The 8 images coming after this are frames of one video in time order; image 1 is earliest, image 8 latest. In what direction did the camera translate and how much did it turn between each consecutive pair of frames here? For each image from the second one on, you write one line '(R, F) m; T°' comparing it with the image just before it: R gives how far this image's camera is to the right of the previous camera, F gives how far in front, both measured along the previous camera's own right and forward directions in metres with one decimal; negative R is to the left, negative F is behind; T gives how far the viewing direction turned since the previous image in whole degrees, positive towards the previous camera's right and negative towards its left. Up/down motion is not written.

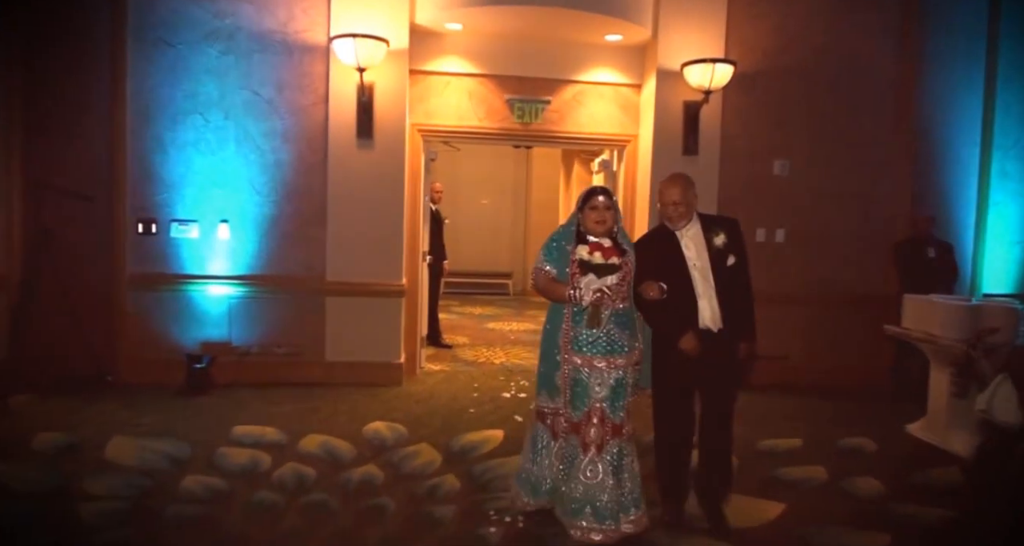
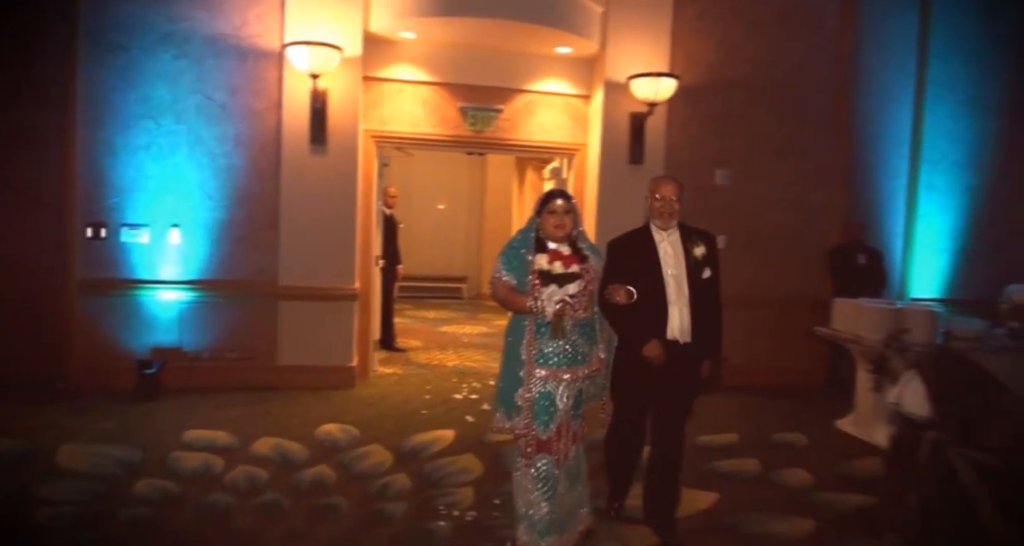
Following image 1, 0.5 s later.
(+0.1, -0.1) m; +4°
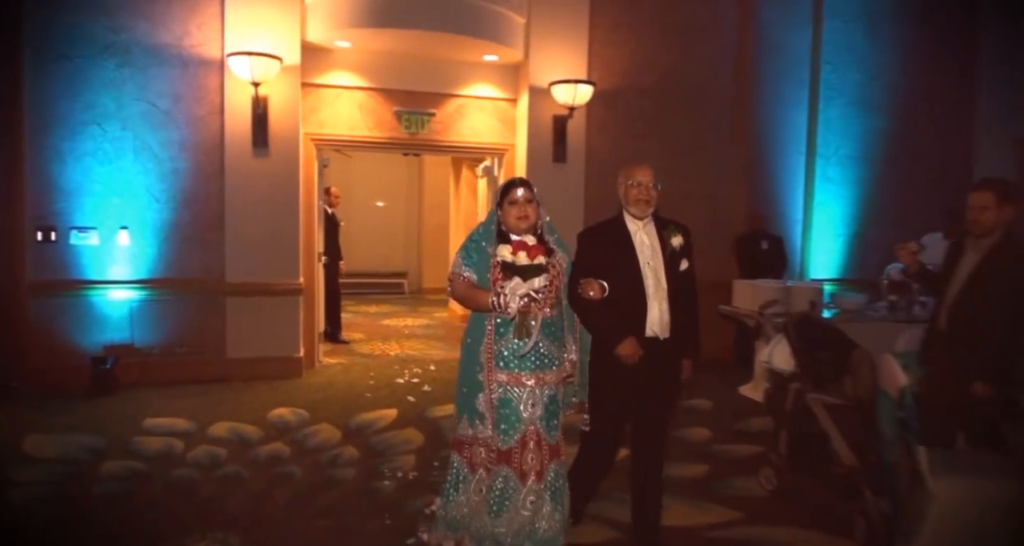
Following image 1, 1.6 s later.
(+0.1, -0.5) m; +5°
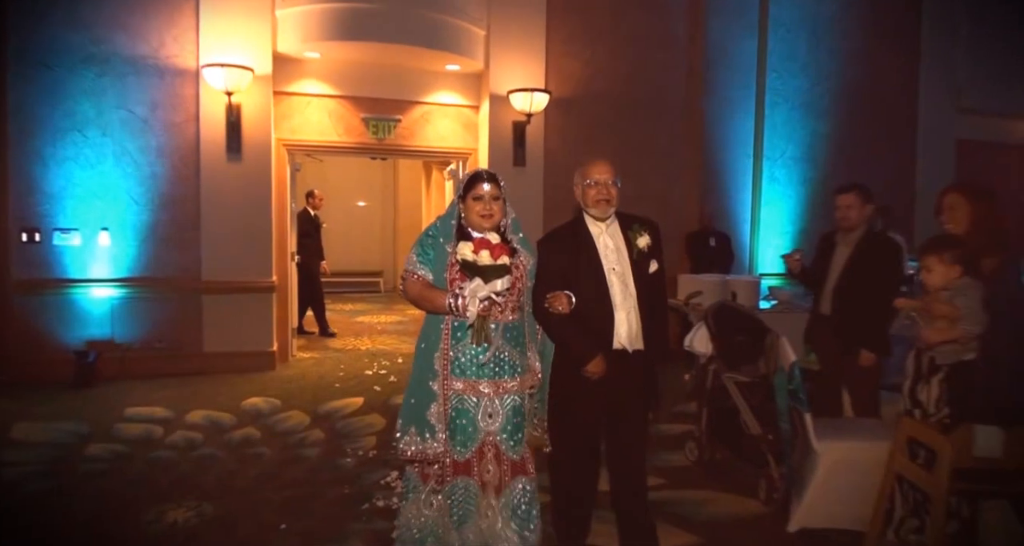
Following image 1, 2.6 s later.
(+0.2, -0.4) m; +2°
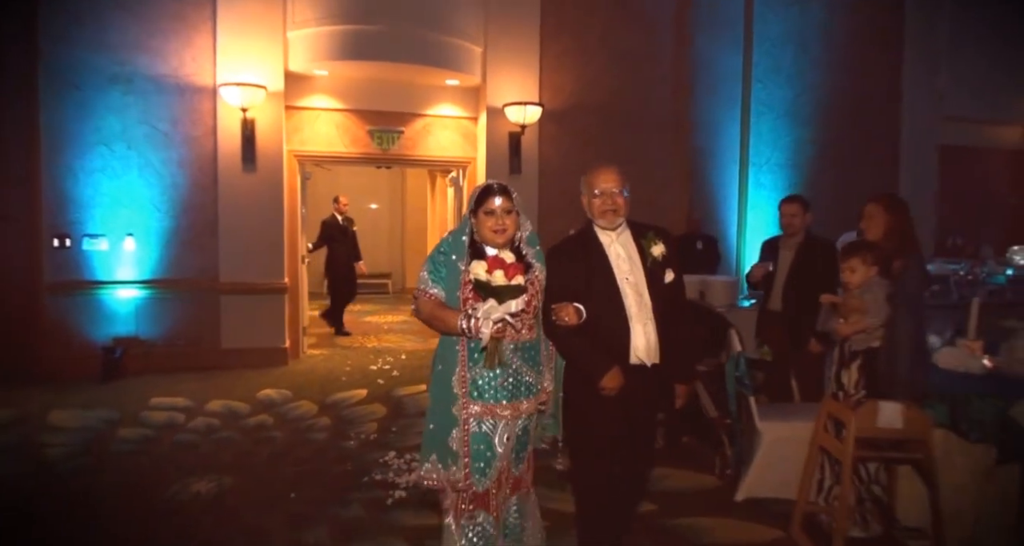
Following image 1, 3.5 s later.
(+0.2, -0.4) m; -1°
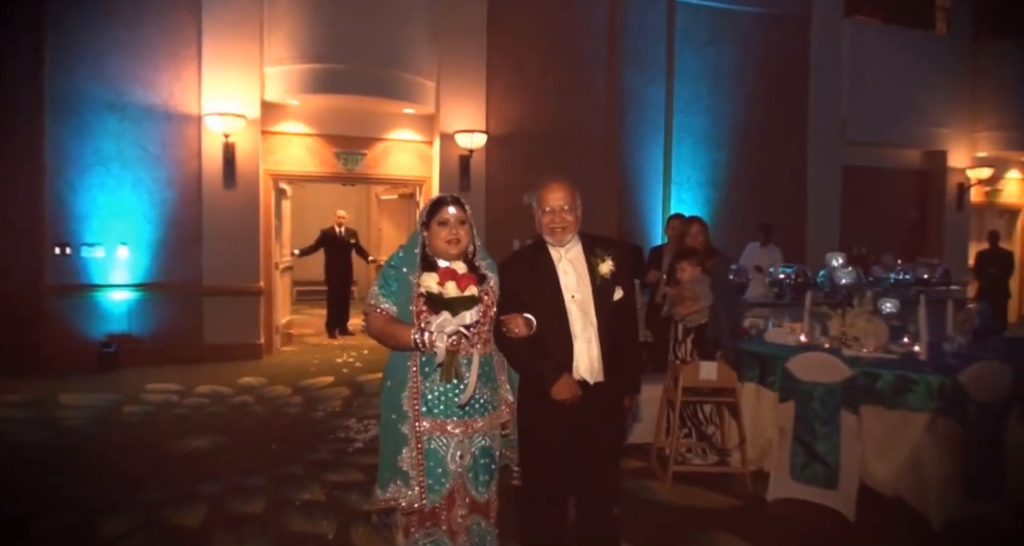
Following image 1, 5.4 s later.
(+0.3, -1.0) m; +3°
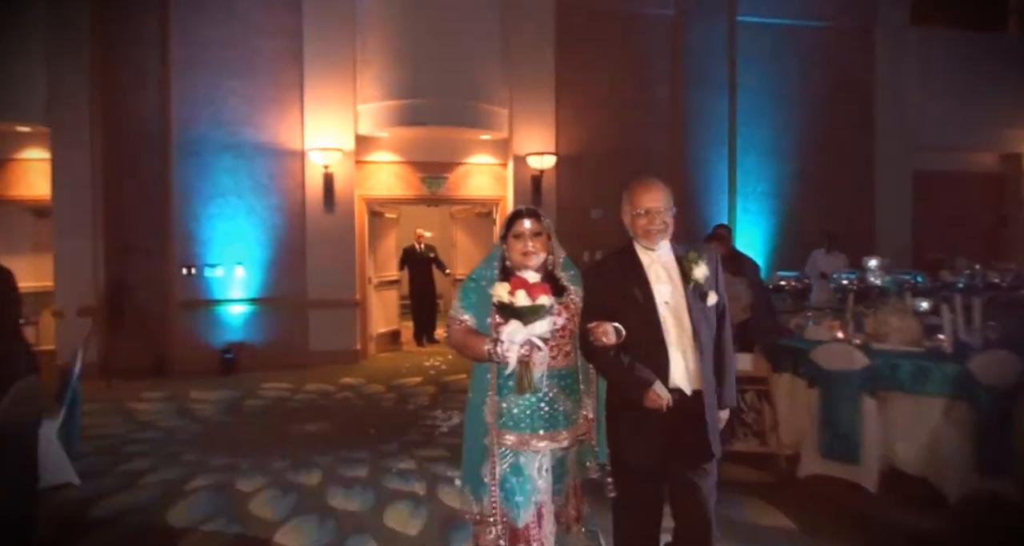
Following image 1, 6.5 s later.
(+0.1, -0.6) m; -7°
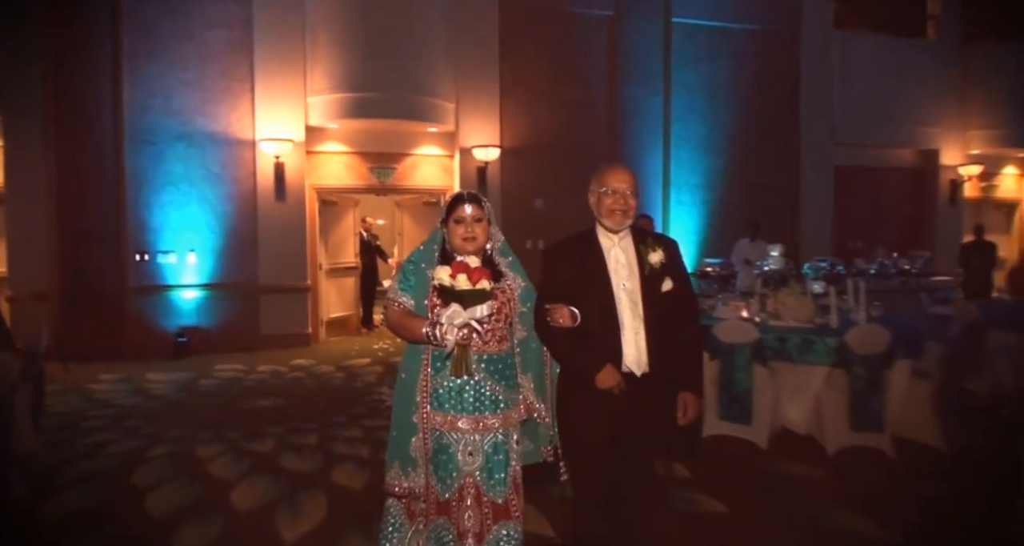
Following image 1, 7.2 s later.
(+0.2, -0.4) m; +4°
